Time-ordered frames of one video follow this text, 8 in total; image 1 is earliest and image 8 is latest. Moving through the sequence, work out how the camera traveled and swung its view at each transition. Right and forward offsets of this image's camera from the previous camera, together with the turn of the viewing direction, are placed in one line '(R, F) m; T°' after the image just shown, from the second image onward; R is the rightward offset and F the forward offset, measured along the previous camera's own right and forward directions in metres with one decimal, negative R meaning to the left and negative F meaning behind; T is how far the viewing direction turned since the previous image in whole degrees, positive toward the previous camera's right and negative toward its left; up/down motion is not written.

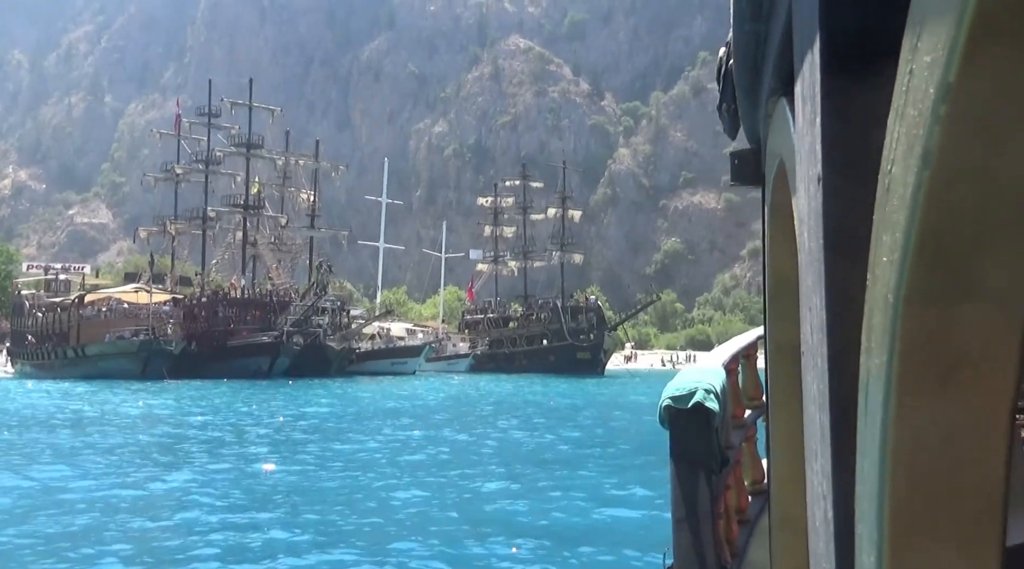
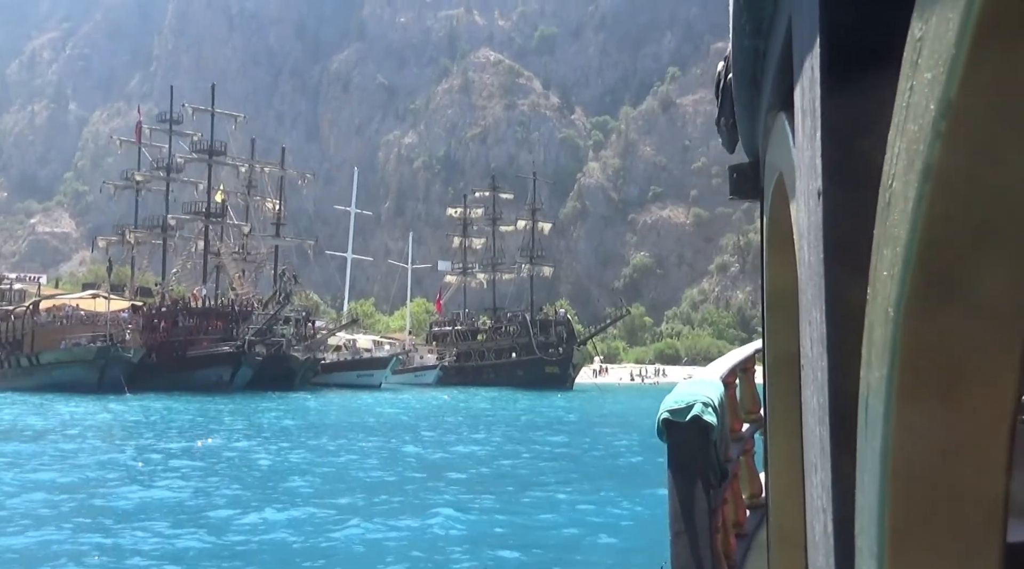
(0.0, +0.3) m; +1°
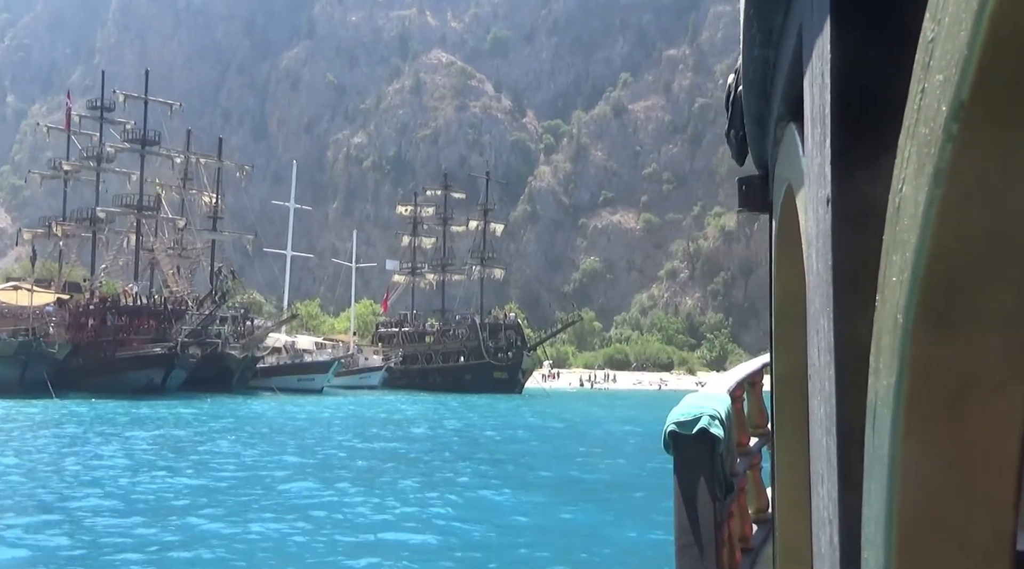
(0.0, +0.8) m; +2°
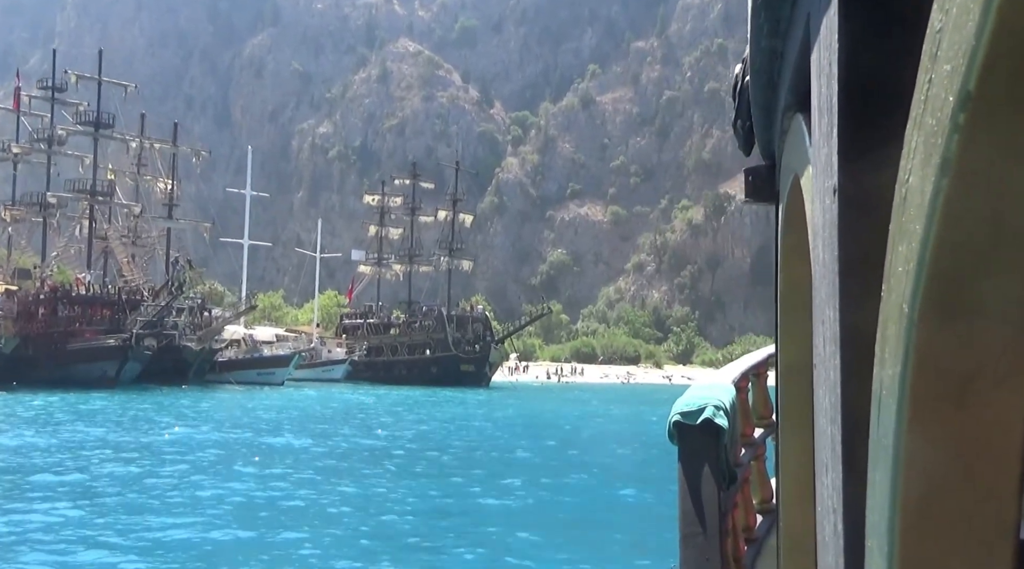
(0.0, +0.6) m; +1°
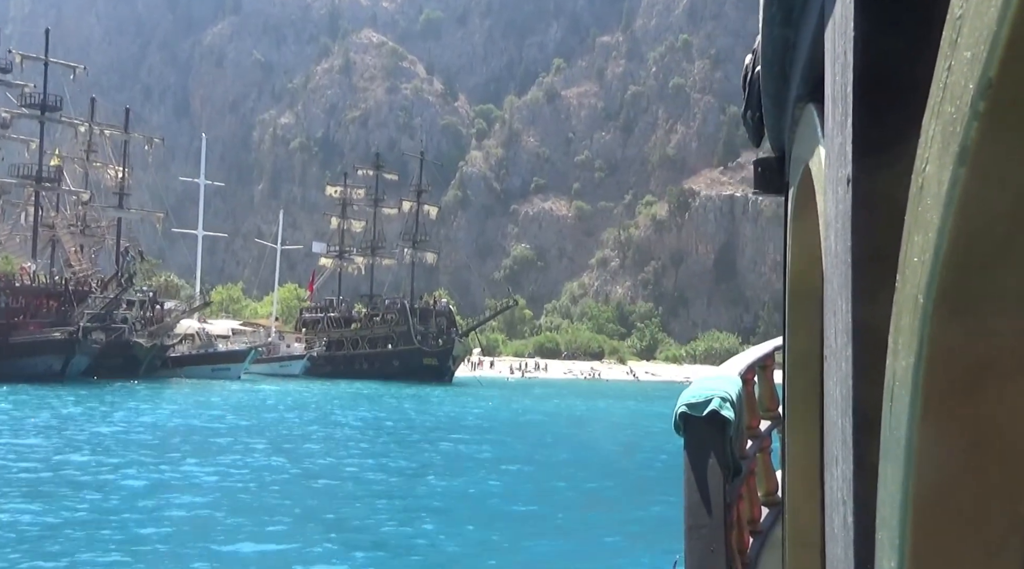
(0.0, +0.7) m; +1°
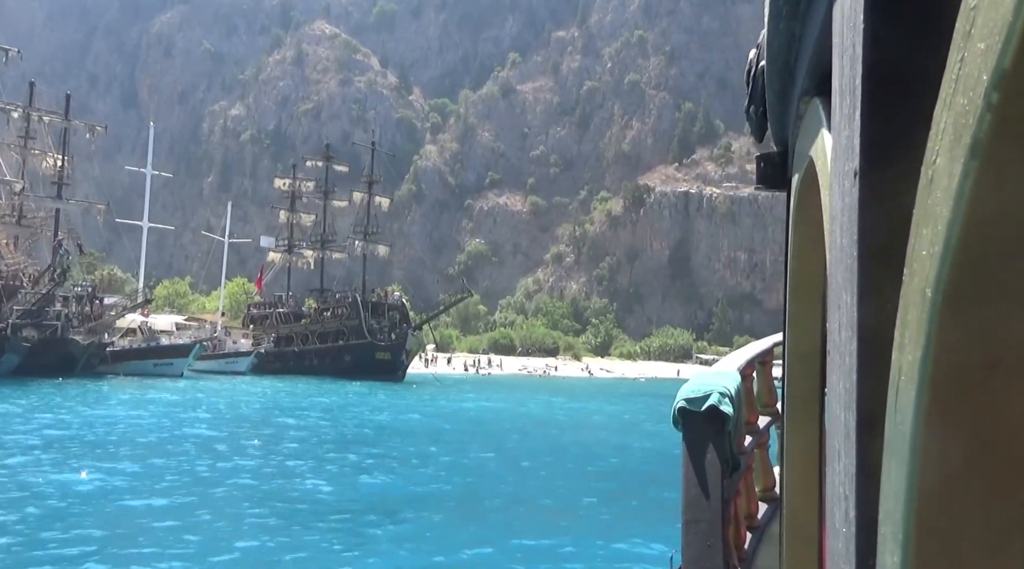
(0.0, +0.8) m; +2°
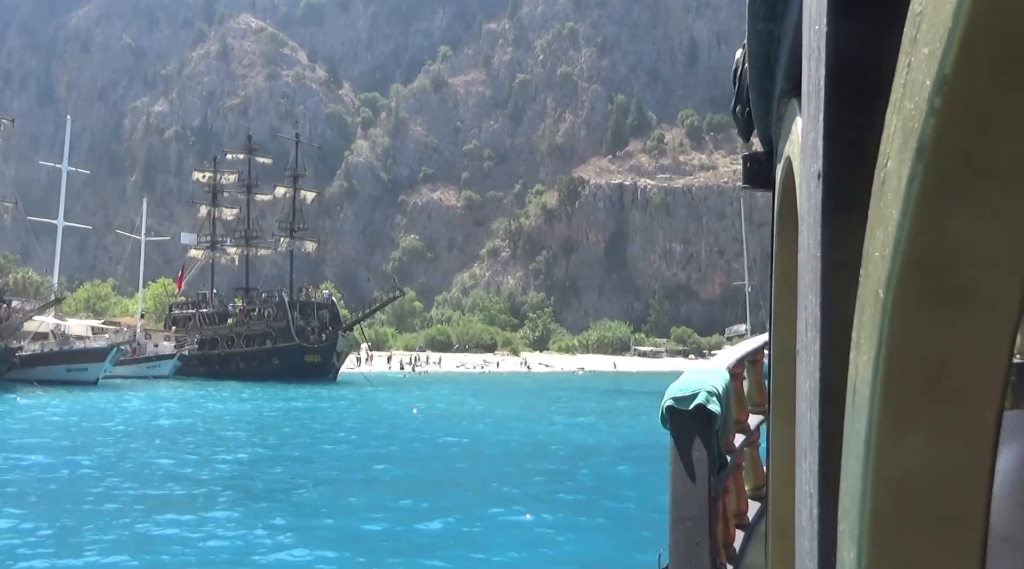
(0.0, +1.3) m; +2°
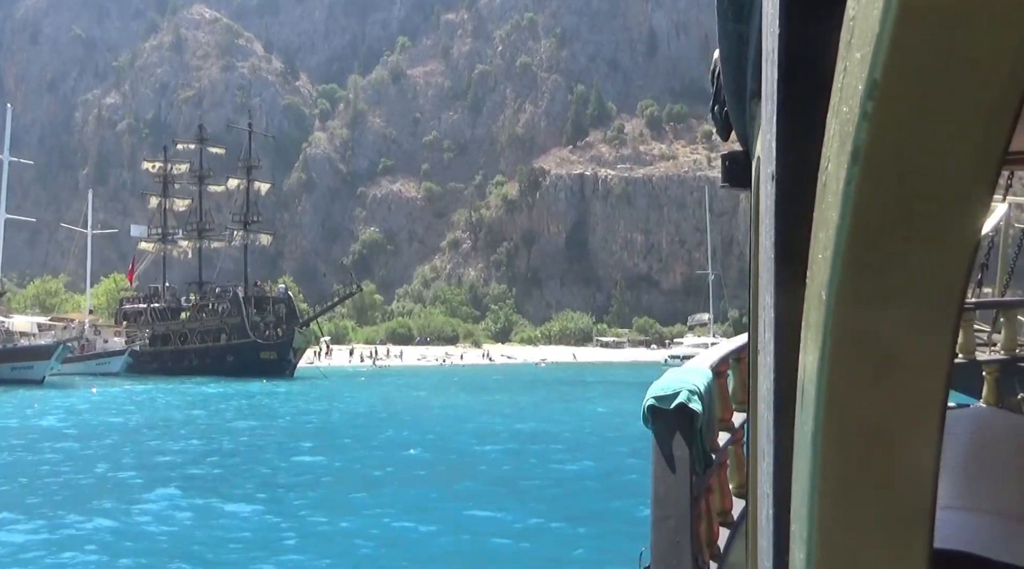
(0.0, +0.7) m; +1°
